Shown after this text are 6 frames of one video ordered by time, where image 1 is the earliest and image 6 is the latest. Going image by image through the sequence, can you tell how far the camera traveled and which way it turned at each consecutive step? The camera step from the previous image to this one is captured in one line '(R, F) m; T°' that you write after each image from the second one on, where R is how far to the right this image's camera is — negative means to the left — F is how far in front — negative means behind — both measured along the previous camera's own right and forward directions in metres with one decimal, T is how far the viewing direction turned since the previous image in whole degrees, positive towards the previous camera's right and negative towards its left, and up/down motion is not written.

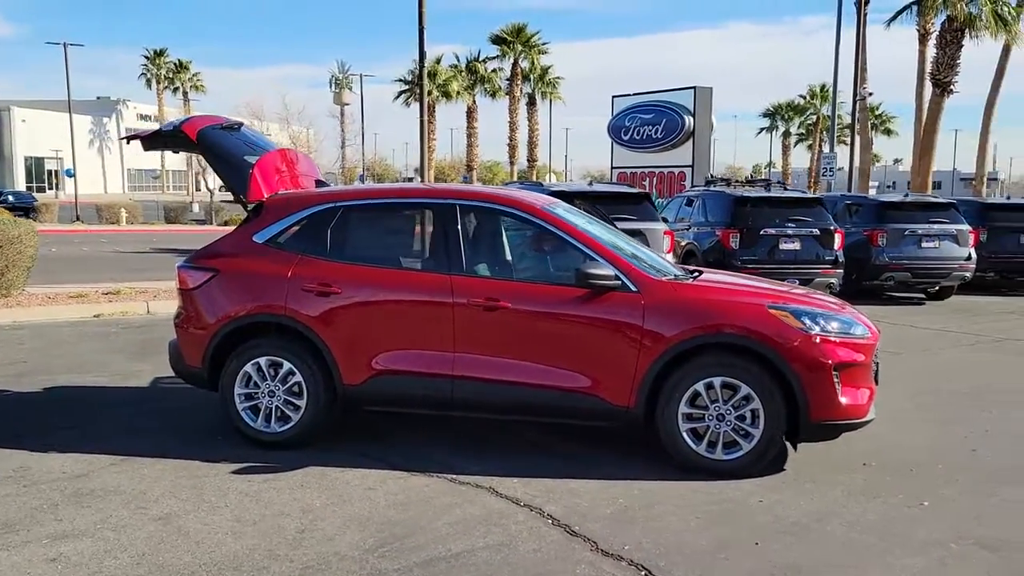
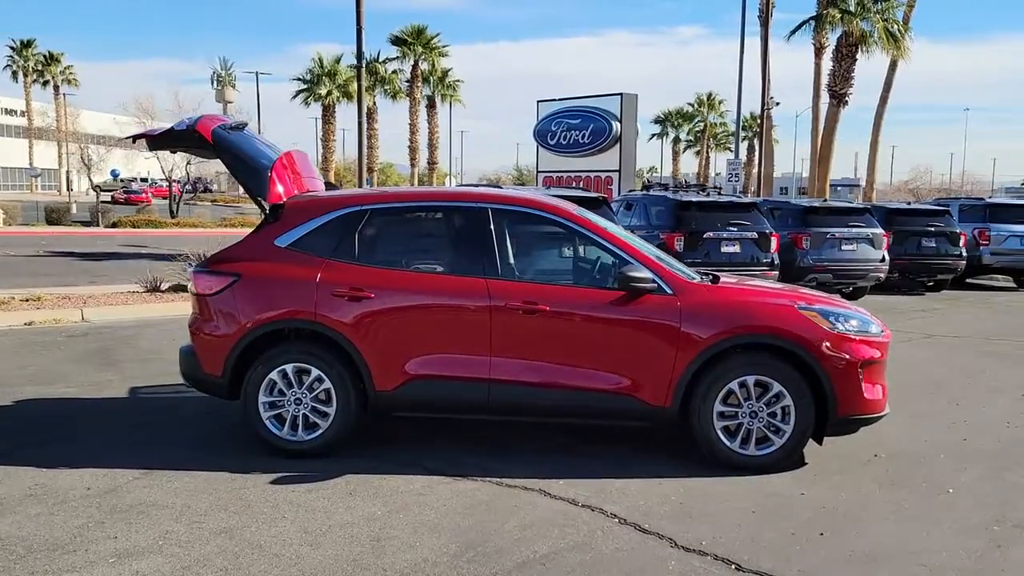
(-0.9, 0.0) m; +7°
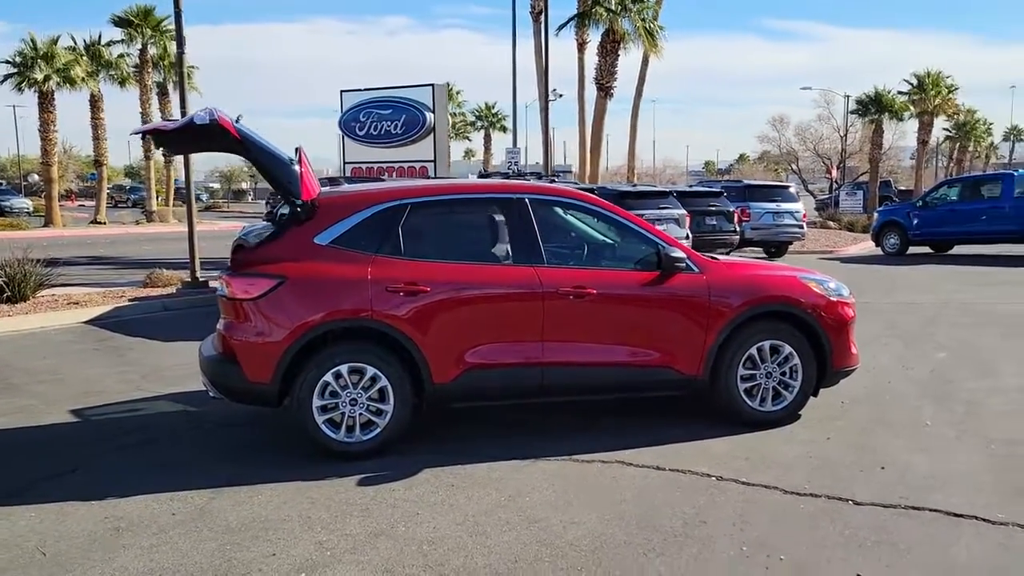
(-2.0, +0.1) m; +17°
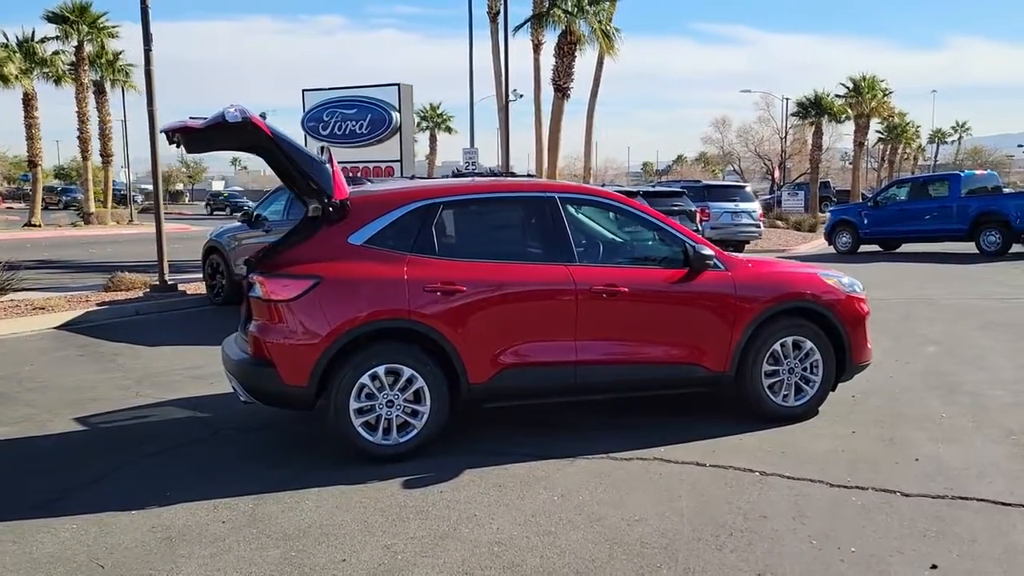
(-0.6, 0.0) m; +4°
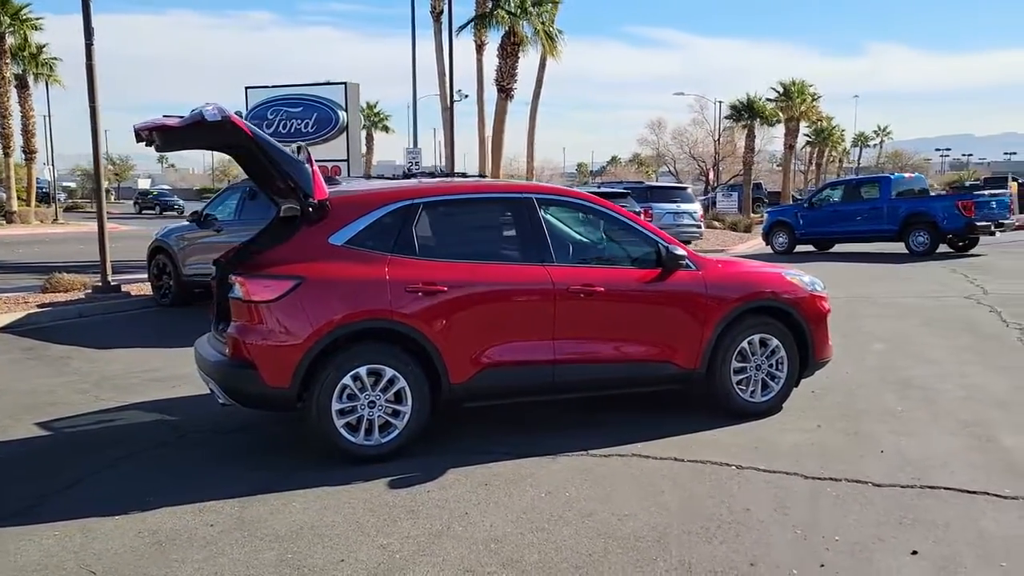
(-0.3, 0.0) m; +4°
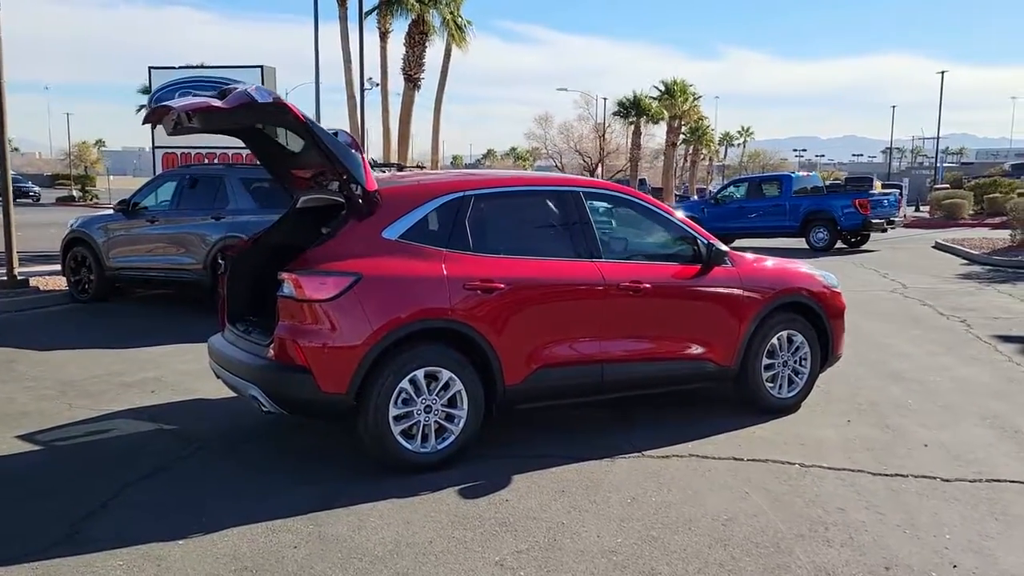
(-1.1, +0.3) m; +8°
